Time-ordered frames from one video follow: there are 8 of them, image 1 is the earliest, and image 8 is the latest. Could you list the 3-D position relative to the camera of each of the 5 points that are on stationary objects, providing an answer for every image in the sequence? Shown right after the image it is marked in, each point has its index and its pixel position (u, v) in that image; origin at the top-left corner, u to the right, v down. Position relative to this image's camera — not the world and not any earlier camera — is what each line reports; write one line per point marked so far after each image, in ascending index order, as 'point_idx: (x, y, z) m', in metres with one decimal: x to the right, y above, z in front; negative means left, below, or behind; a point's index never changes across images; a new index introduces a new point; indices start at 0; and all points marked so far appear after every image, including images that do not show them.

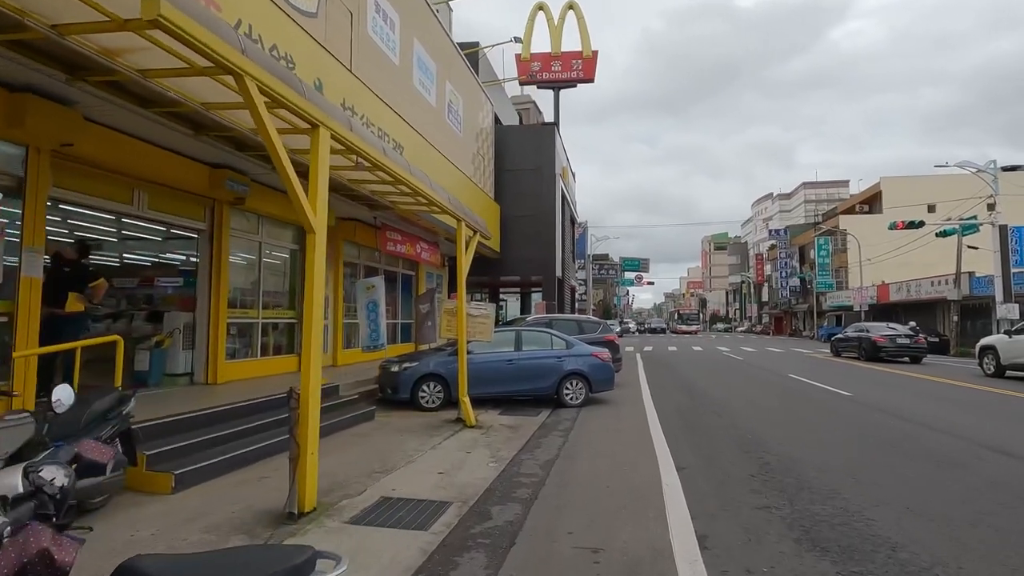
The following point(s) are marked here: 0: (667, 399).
0: (+3.9, -2.9, +13.8) m
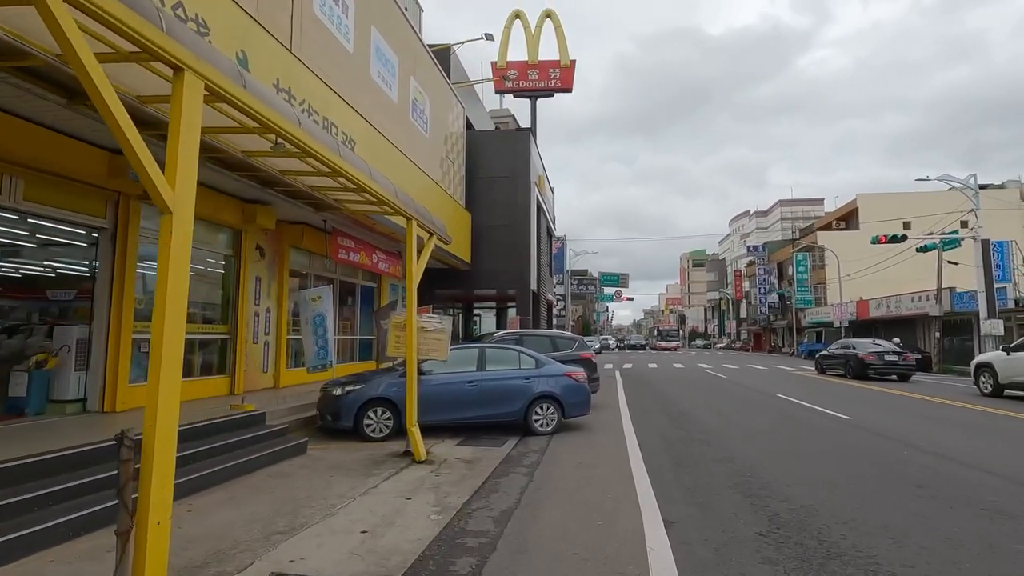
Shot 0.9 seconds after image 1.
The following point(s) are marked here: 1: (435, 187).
0: (+3.1, -3.1, +12.3) m
1: (-2.8, +3.7, +19.9) m
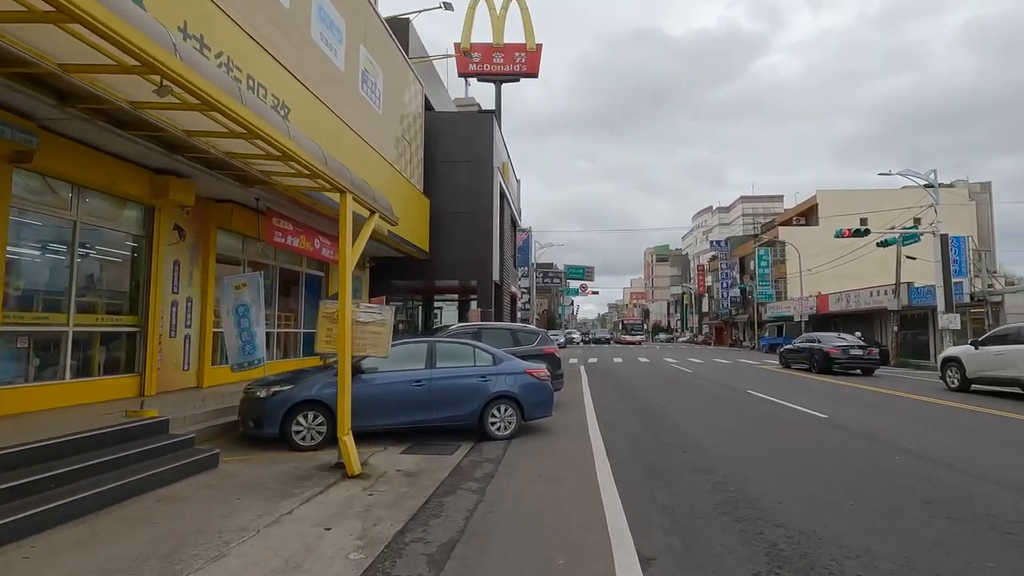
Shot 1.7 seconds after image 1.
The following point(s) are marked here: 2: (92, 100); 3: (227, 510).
0: (+2.2, -2.9, +11.3) m
1: (-4.2, +4.1, +18.4) m
2: (-5.3, +2.4, +6.8) m
3: (-3.2, -2.5, +6.0) m
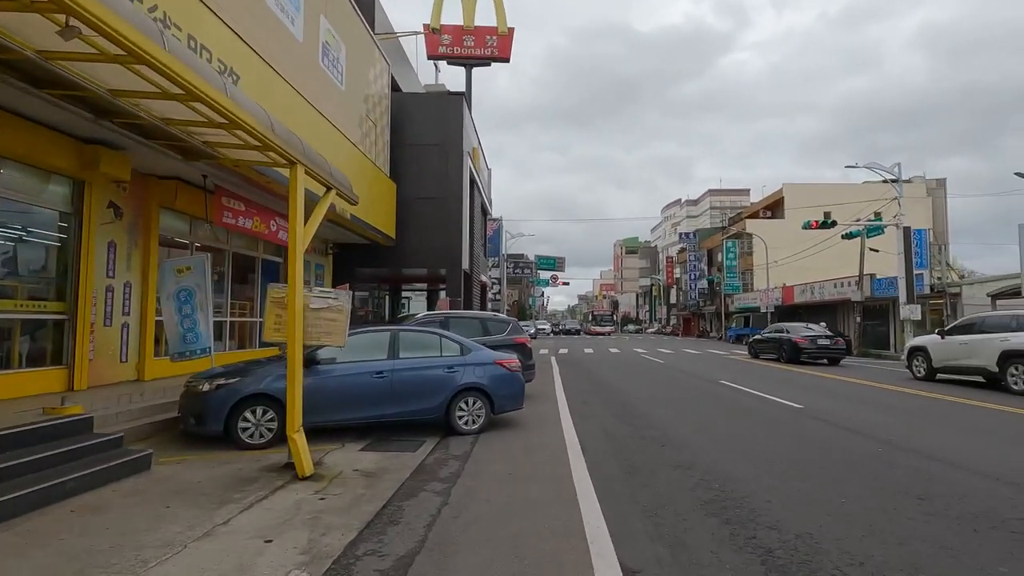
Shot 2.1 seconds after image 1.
0: (+1.6, -2.6, +10.8) m
1: (-5.1, +4.5, +17.4) m
2: (-5.6, +2.6, +5.8) m
3: (-3.5, -2.3, +5.3) m
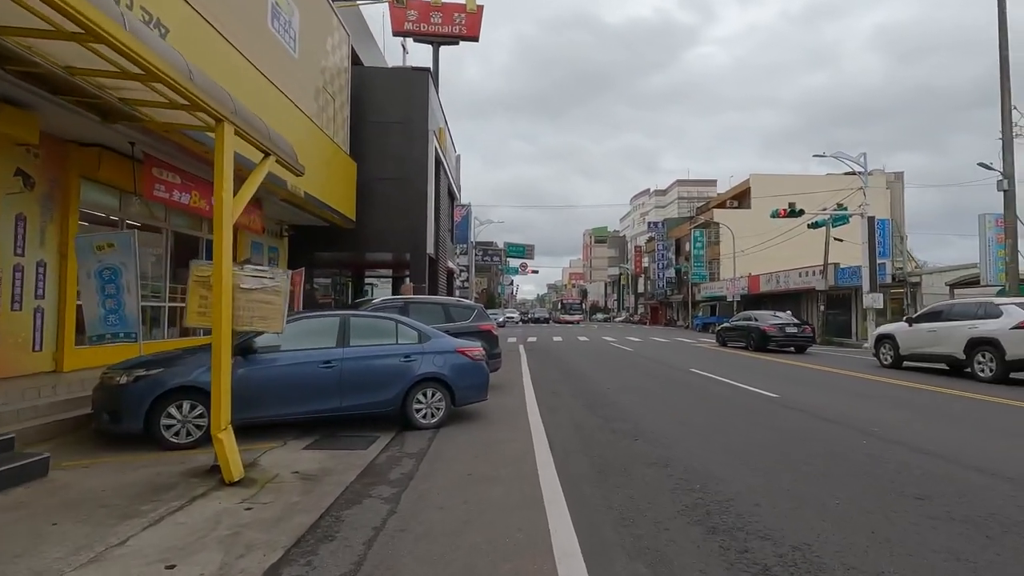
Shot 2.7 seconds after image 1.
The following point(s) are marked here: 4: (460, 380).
0: (+0.9, -2.3, +10.1) m
1: (-6.1, +5.0, +16.2) m
2: (-6.0, +2.8, +4.7) m
3: (-3.9, -2.0, +4.3) m
4: (-0.9, -1.5, +9.1) m
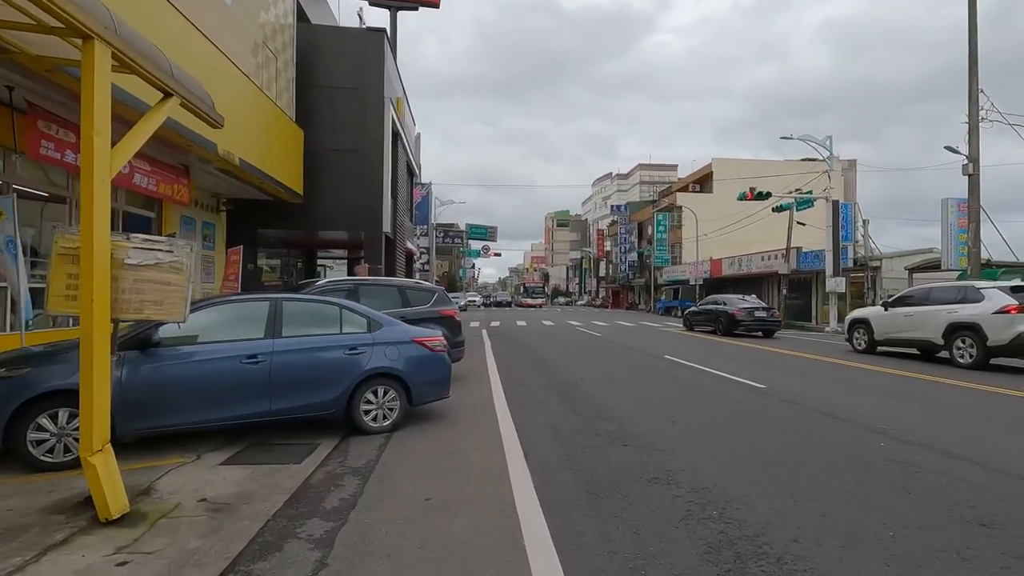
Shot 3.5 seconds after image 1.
0: (+0.3, -2.0, +8.9) m
1: (-7.1, +5.5, +14.3) m
2: (-6.1, +3.0, +2.9) m
3: (-4.0, -1.9, +2.8) m
4: (-1.4, -1.2, +7.8) m
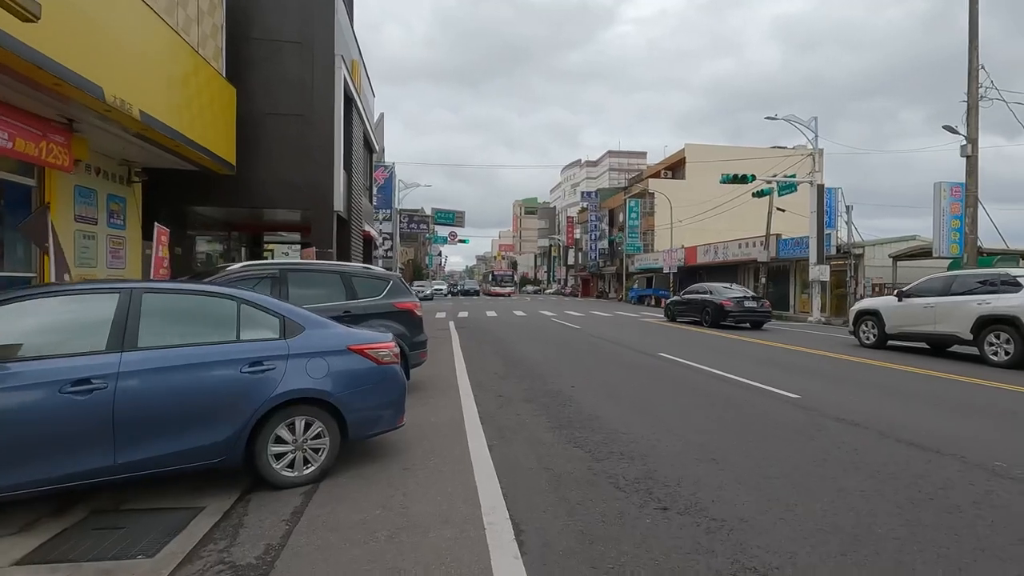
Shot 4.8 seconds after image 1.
0: (0.0, -1.8, +6.7) m
1: (-7.7, +5.8, +11.4) m
2: (-6.0, +3.1, +0.1) m
3: (-3.9, -1.8, +0.3) m
4: (-1.6, -1.1, +5.5) m
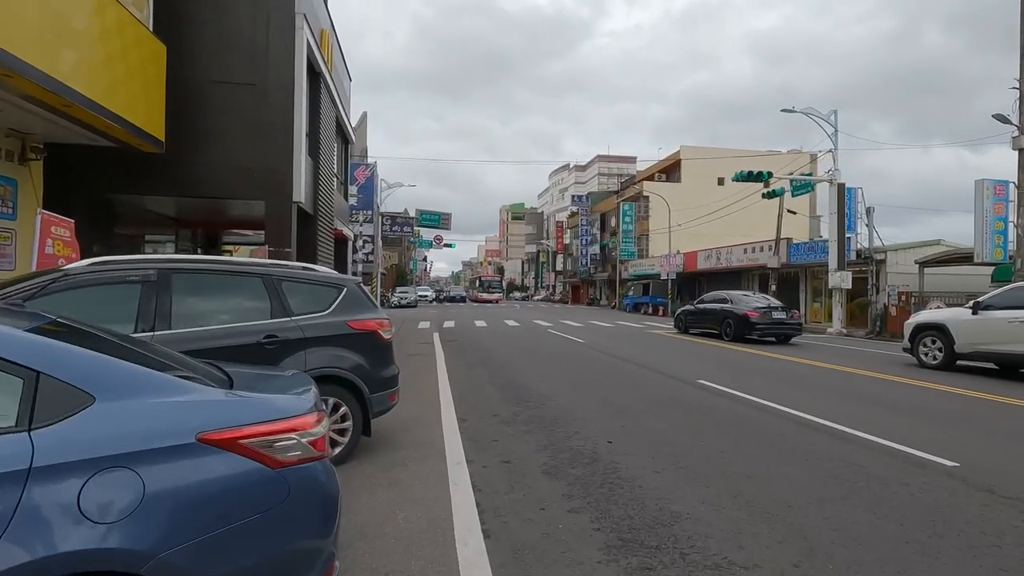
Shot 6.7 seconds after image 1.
0: (+0.2, -1.9, +3.7) m
1: (-7.6, +5.6, +8.4) m
2: (-5.6, +3.1, -2.9) m
3: (-3.5, -1.9, -2.7) m
4: (-1.3, -1.2, +2.5) m
